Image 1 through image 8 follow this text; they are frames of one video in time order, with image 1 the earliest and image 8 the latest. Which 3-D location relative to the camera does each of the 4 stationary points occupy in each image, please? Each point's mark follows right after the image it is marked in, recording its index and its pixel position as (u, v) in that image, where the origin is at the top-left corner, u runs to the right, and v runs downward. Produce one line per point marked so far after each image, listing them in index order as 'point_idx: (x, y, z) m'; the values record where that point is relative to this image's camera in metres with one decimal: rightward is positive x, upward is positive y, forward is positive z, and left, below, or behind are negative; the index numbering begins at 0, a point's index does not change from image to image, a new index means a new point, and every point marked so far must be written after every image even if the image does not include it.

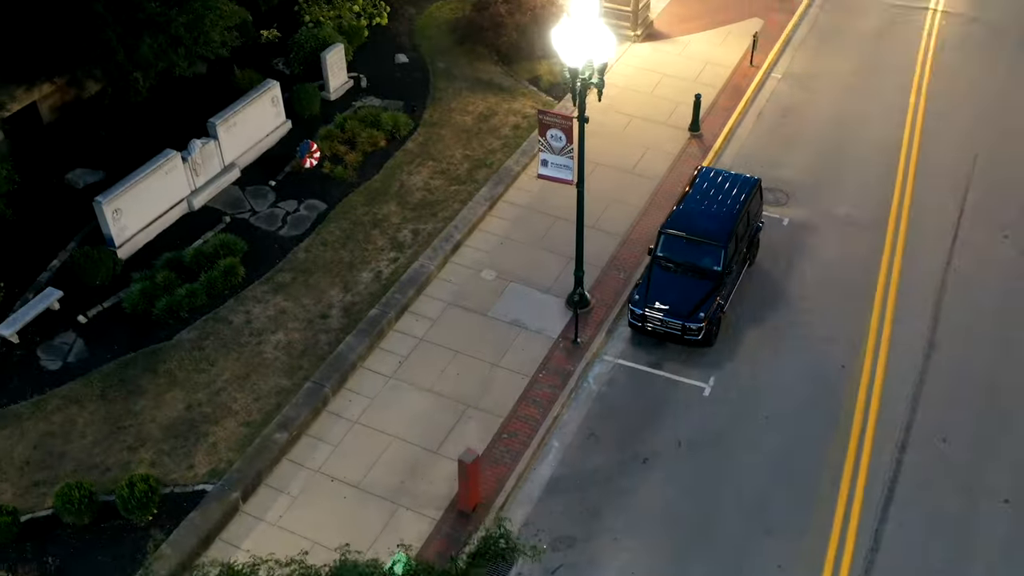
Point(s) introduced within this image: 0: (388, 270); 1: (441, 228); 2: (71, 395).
0: (-2.1, +0.3, +18.6) m
1: (-1.2, +1.0, +19.6) m
2: (-6.5, -1.6, +16.4) m
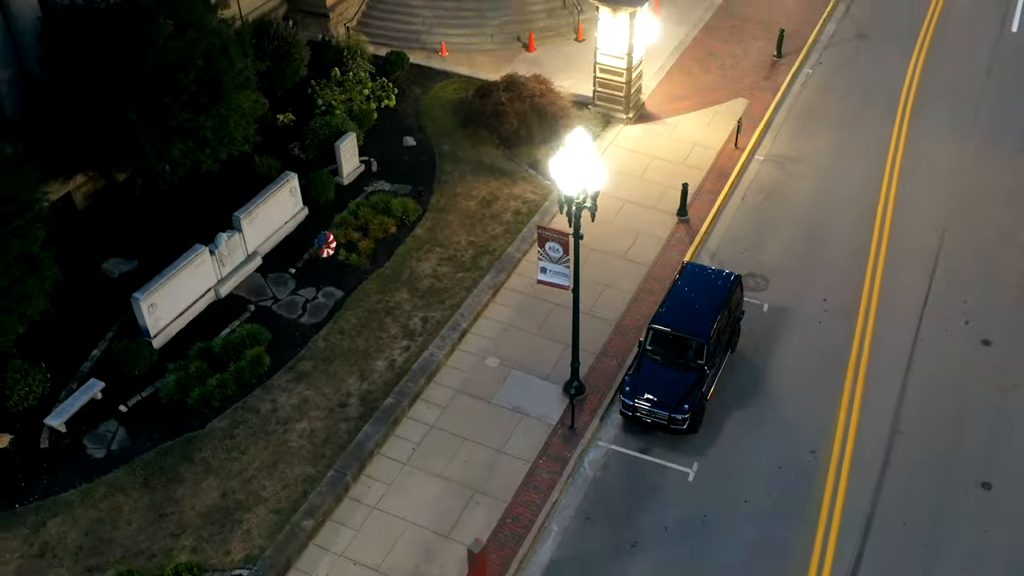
0: (-2.0, -1.3, +20.4) m
1: (-1.2, -0.5, +21.3) m
2: (-6.4, -3.2, +18.1) m
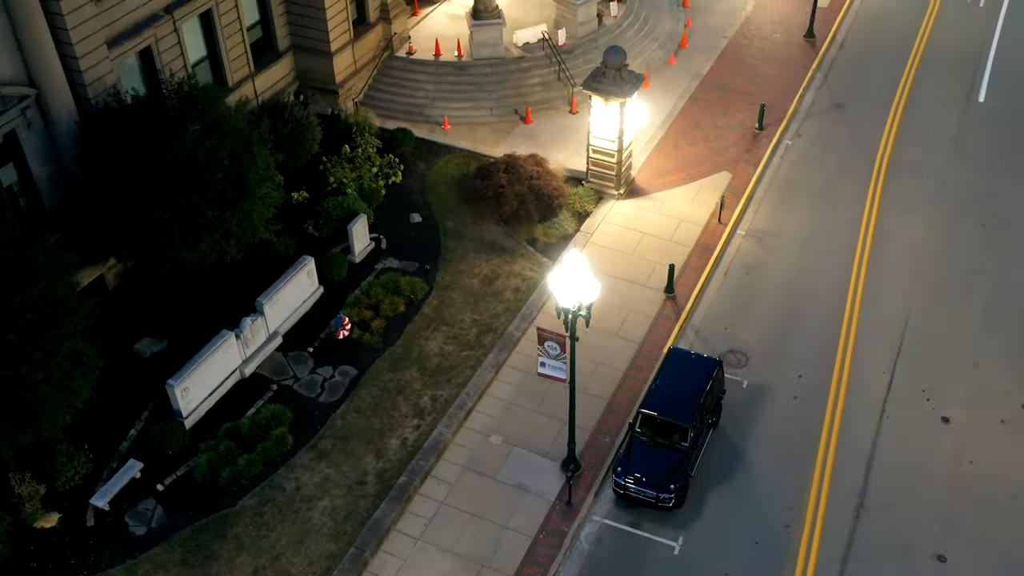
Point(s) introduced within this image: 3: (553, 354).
0: (-2.0, -3.0, +22.3) m
1: (-1.2, -2.2, +23.2) m
2: (-6.3, -4.9, +20.0) m
3: (+0.7, -1.2, +19.9) m
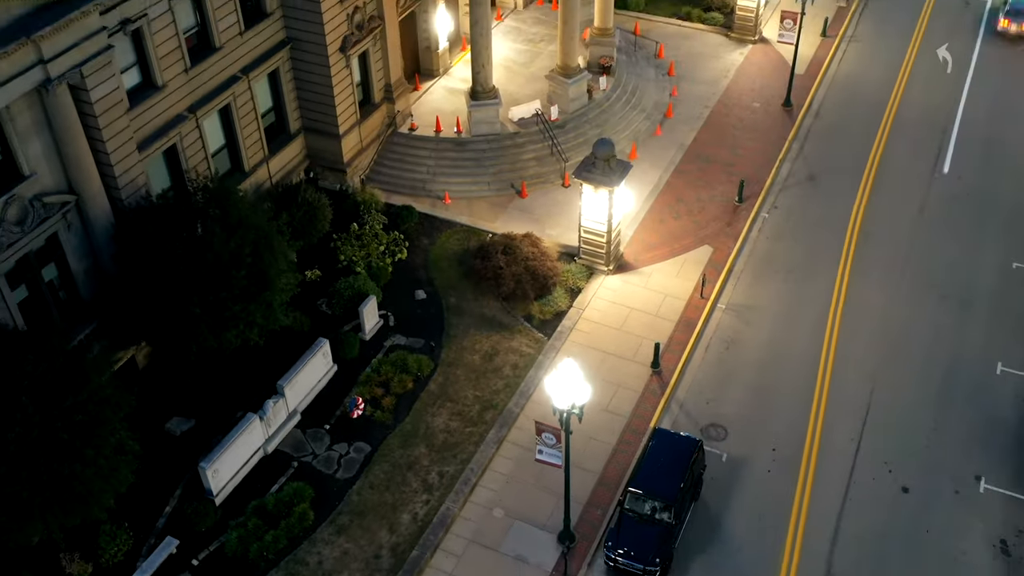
0: (-2.0, -4.9, +24.6) m
1: (-1.2, -4.1, +25.5) m
2: (-6.3, -6.8, +22.3) m
3: (+0.7, -3.1, +22.1) m
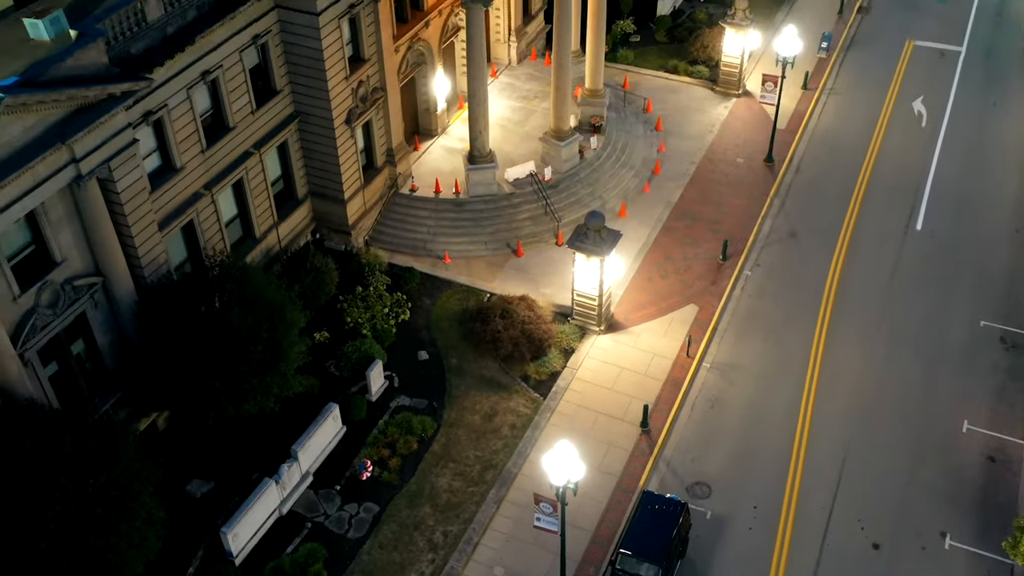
0: (-2.0, -6.7, +26.4) m
1: (-1.2, -5.9, +27.4) m
2: (-6.3, -8.6, +24.1) m
3: (+0.7, -4.8, +24.0) m
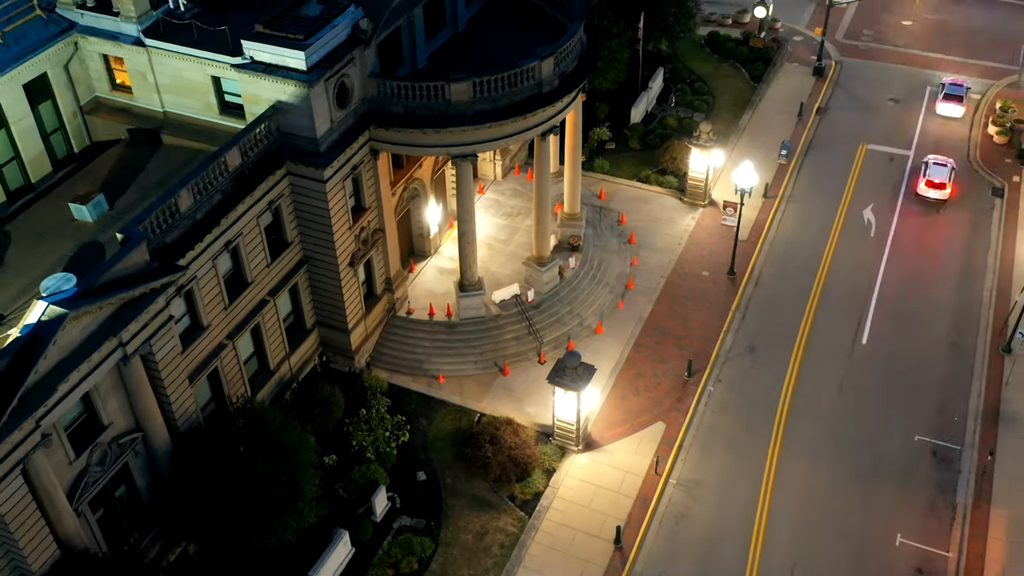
0: (-2.2, -10.8, +30.5) m
1: (-1.5, -10.1, +31.4) m
2: (-6.5, -12.8, +28.1) m
3: (+0.5, -8.9, +28.1) m
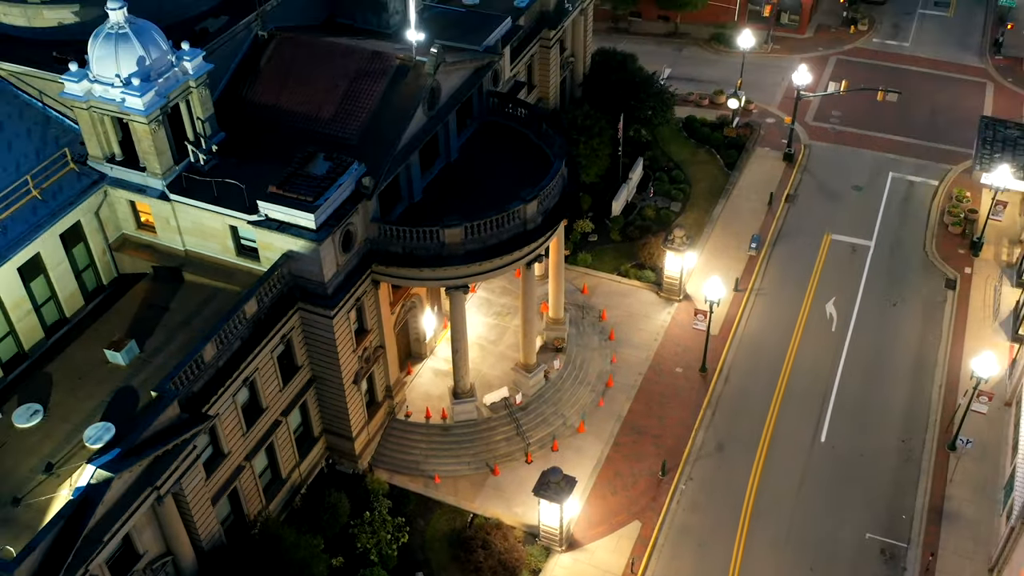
0: (-2.5, -15.1, +34.4) m
1: (-1.8, -14.3, +35.4) m
2: (-6.8, -17.2, +32.0) m
3: (+0.2, -13.2, +32.1) m
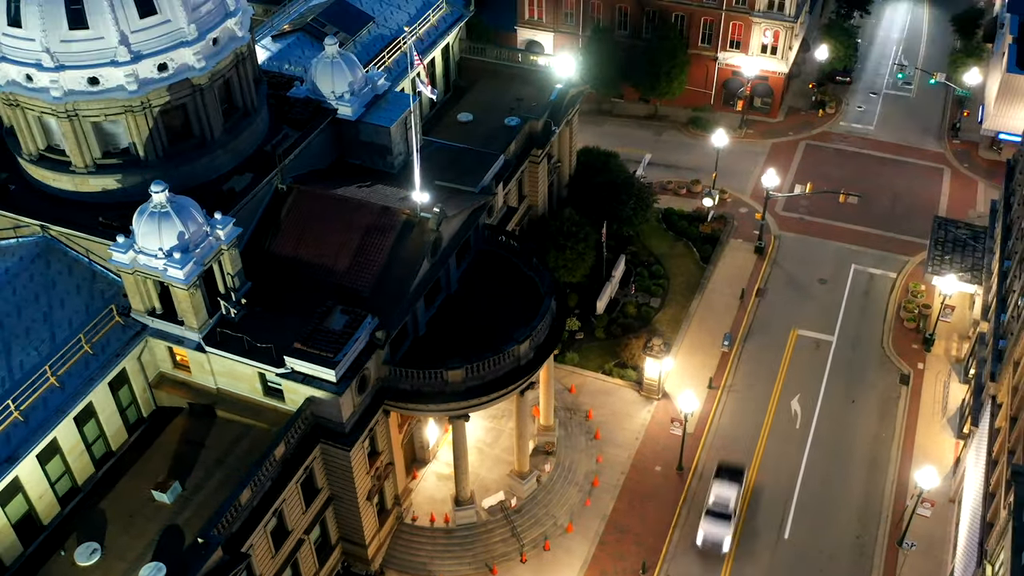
0: (-2.5, -20.4, +39.6) m
1: (-1.8, -19.6, +40.6) m
2: (-6.7, -22.5, +37.2) m
3: (+0.2, -18.5, +37.3) m
